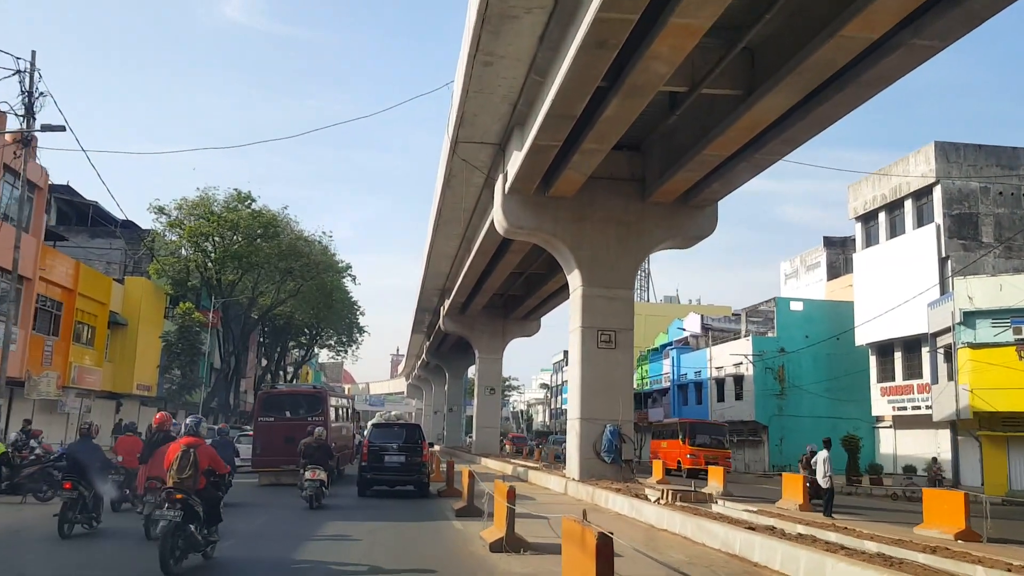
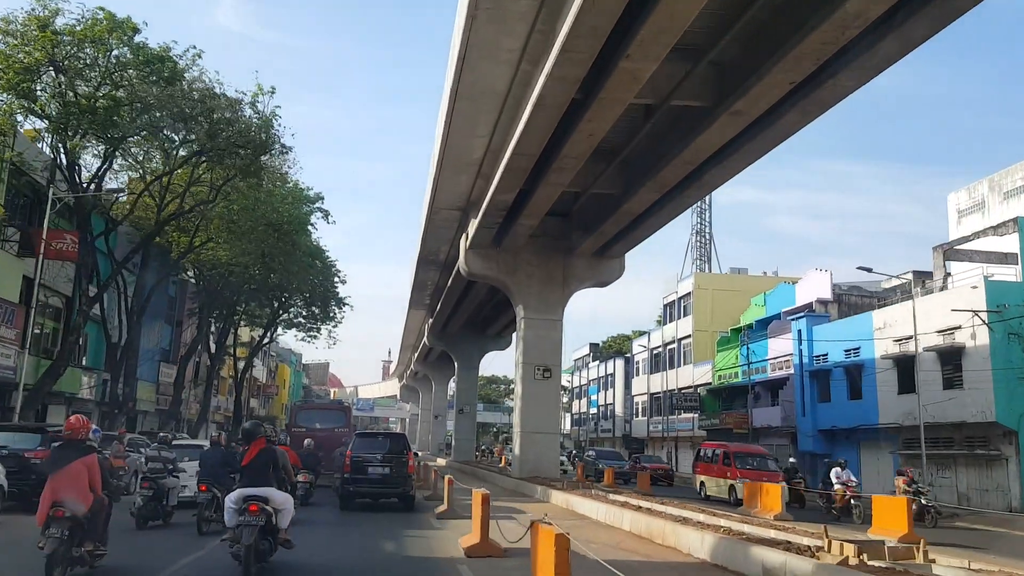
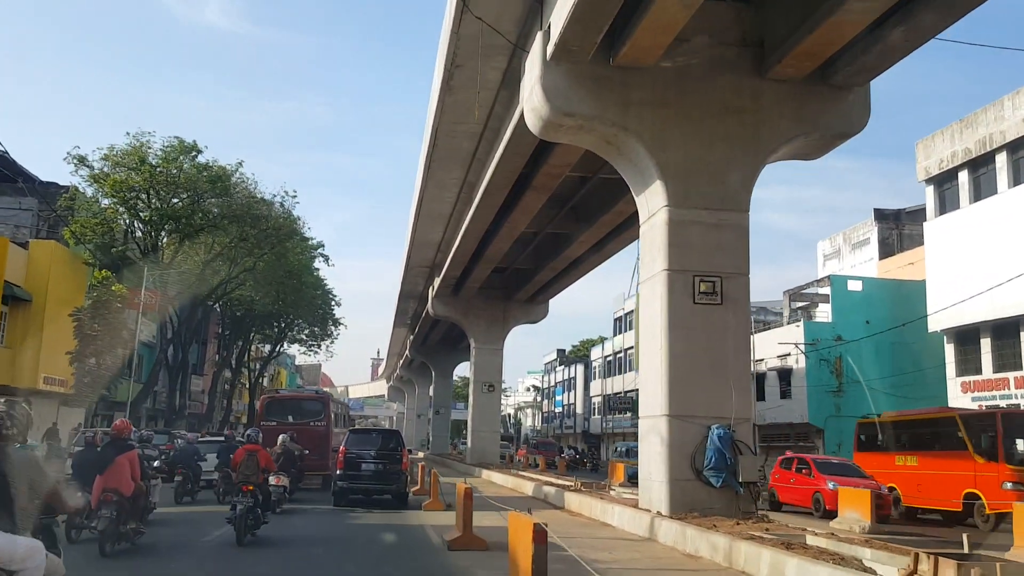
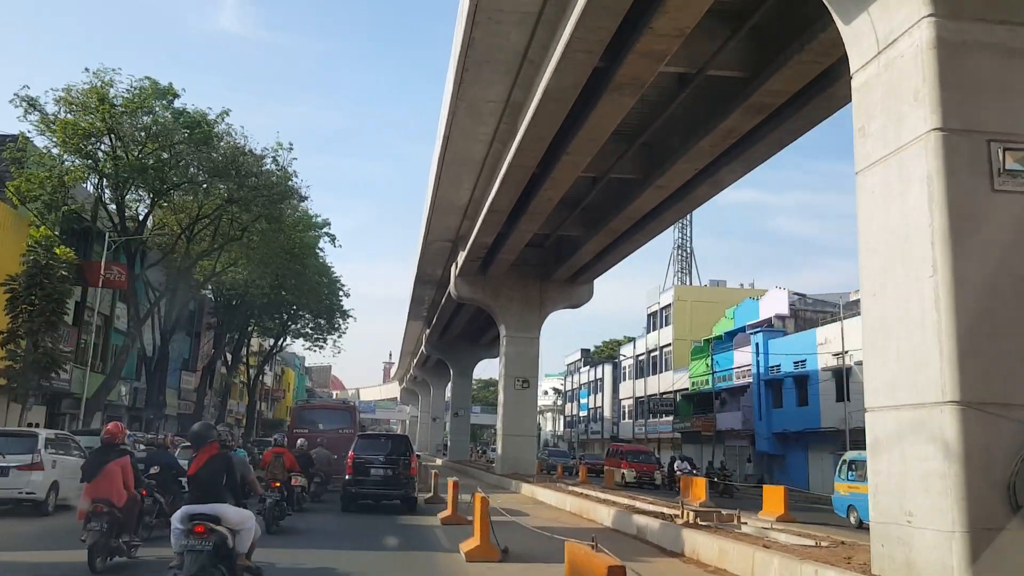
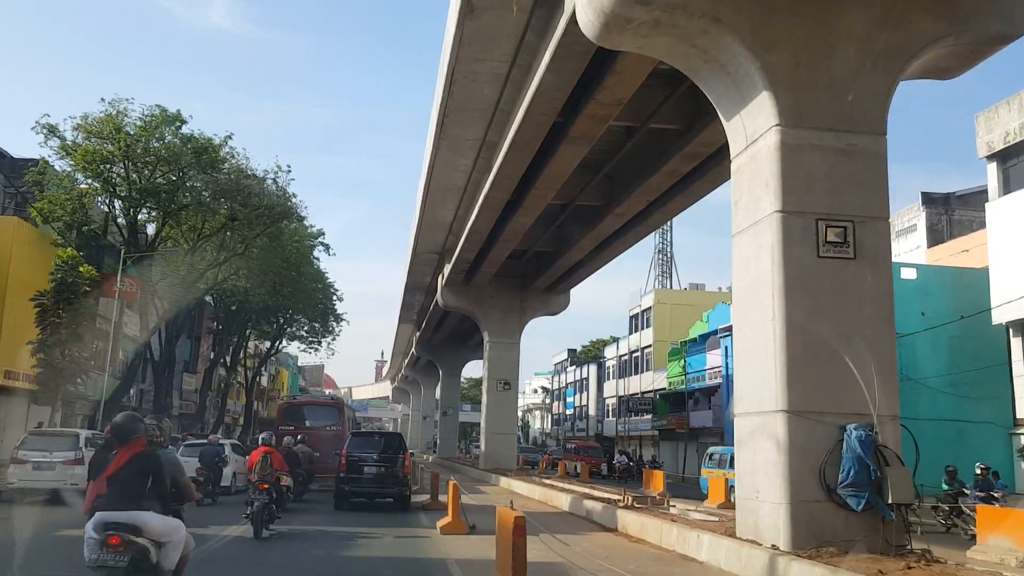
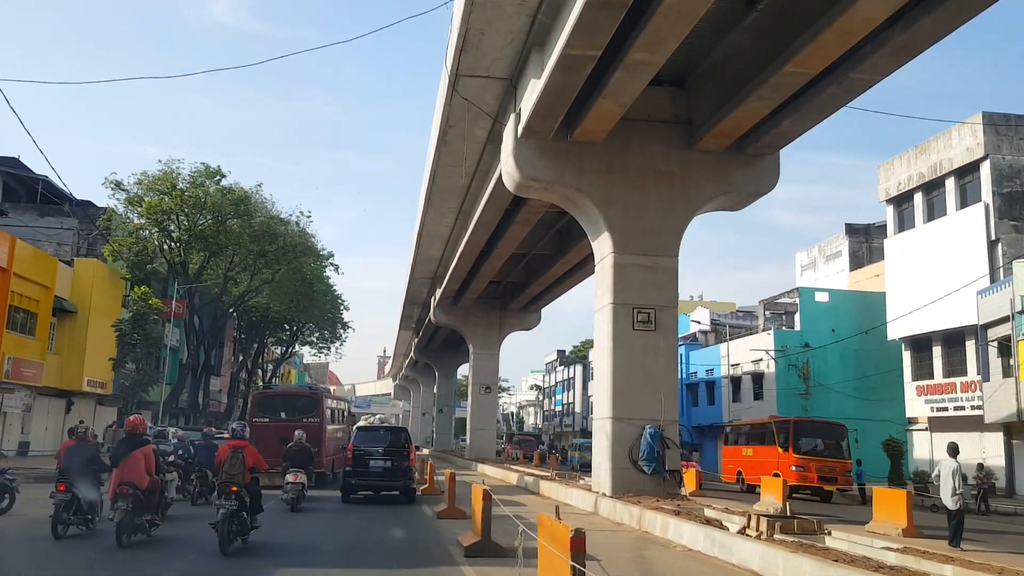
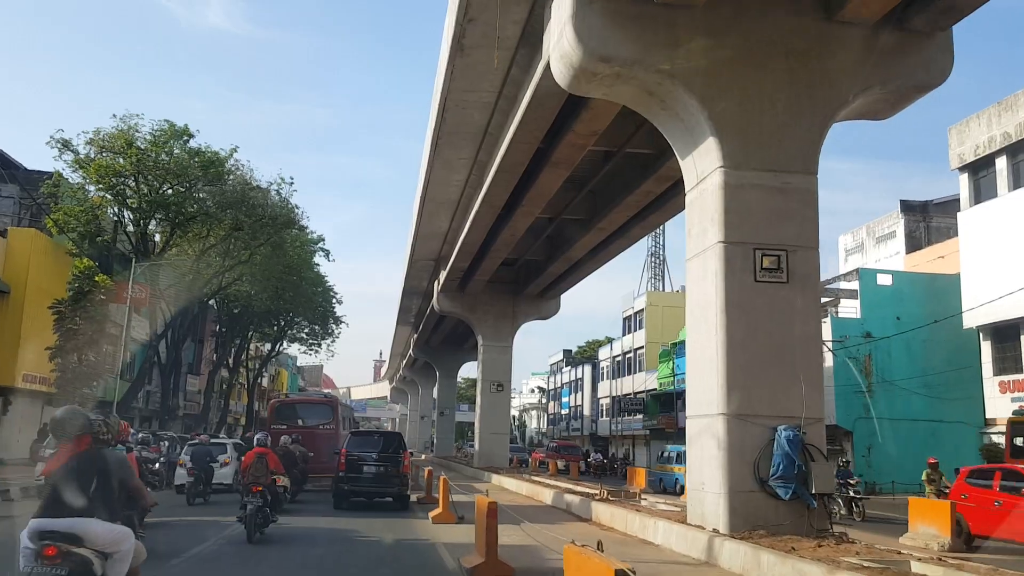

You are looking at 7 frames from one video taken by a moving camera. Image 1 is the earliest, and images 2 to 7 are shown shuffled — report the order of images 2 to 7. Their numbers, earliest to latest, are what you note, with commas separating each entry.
6, 3, 7, 5, 4, 2
